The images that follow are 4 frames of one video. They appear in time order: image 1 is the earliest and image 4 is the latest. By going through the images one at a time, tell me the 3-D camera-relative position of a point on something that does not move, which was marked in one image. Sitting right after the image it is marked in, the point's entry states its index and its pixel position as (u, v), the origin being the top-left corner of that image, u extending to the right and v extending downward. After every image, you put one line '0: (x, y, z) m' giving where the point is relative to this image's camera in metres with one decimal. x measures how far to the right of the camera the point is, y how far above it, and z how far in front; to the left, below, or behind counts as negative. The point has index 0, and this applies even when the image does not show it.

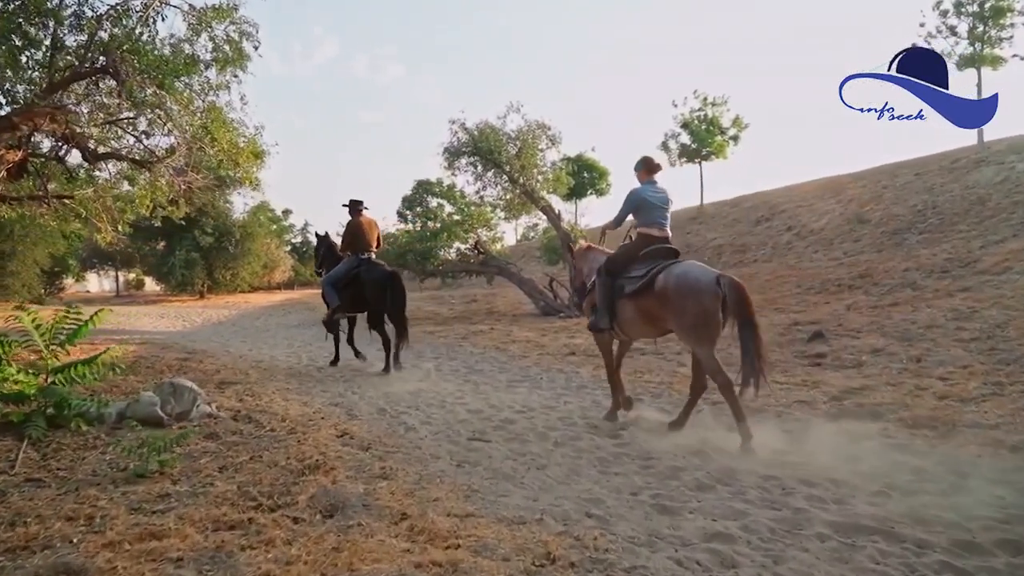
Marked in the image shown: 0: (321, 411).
0: (-1.9, -1.2, +7.0) m
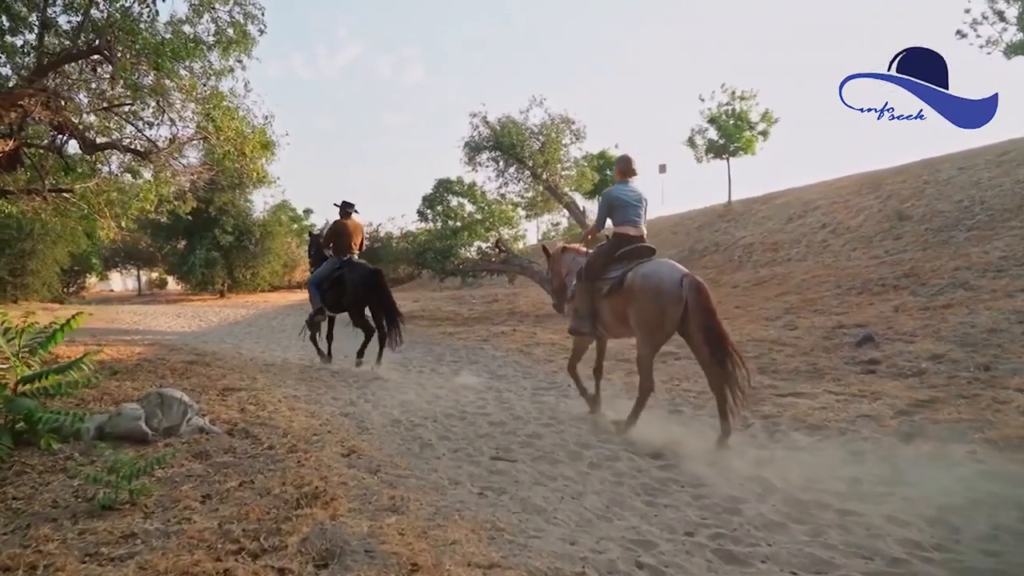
0: (-1.6, -1.2, +6.3) m
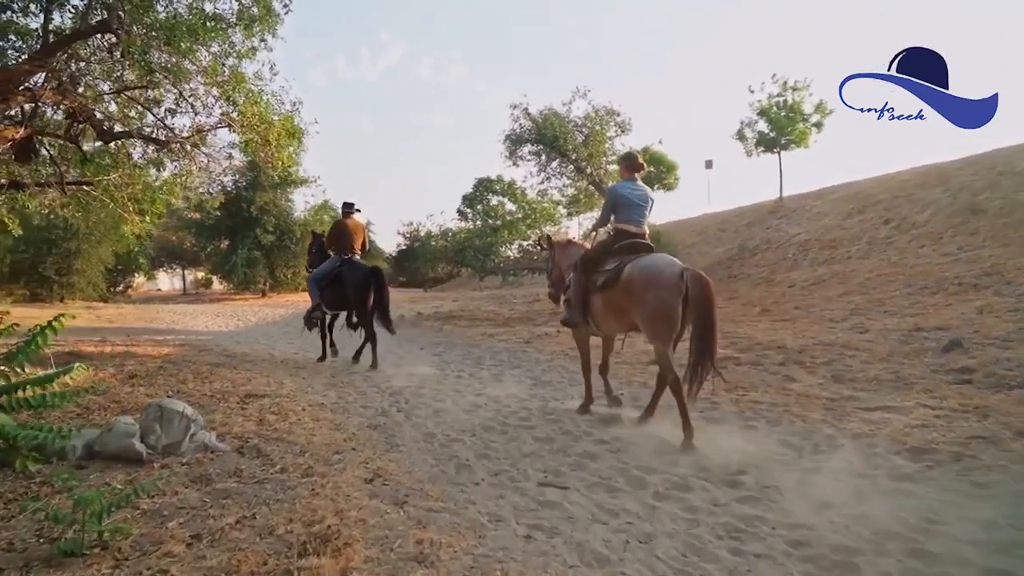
0: (-1.2, -1.2, +5.6) m
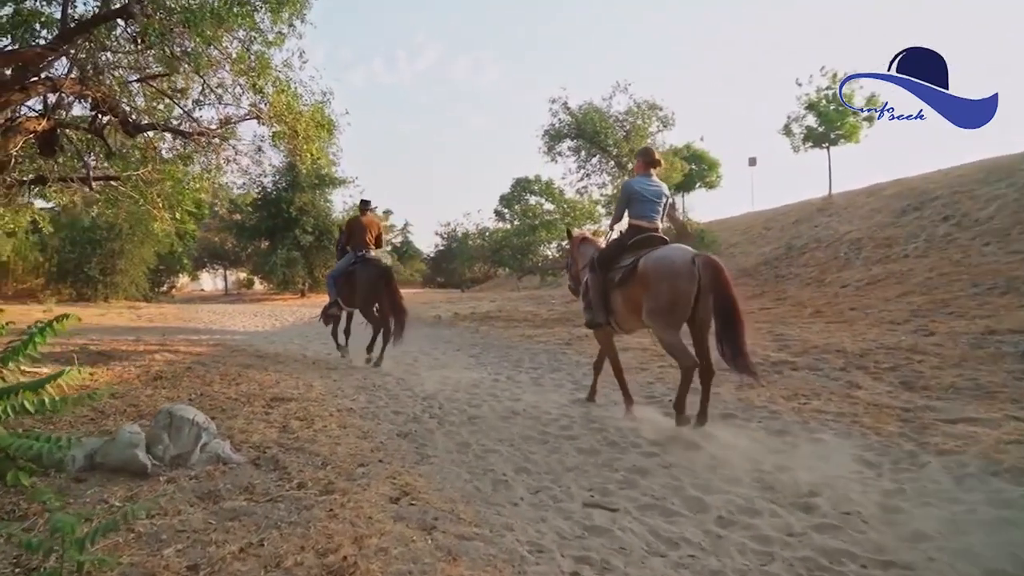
0: (-0.9, -1.2, +5.2) m
